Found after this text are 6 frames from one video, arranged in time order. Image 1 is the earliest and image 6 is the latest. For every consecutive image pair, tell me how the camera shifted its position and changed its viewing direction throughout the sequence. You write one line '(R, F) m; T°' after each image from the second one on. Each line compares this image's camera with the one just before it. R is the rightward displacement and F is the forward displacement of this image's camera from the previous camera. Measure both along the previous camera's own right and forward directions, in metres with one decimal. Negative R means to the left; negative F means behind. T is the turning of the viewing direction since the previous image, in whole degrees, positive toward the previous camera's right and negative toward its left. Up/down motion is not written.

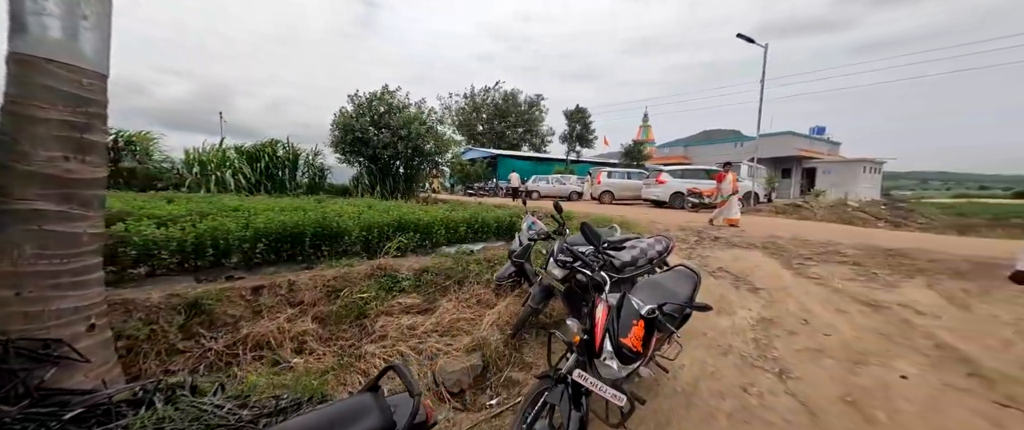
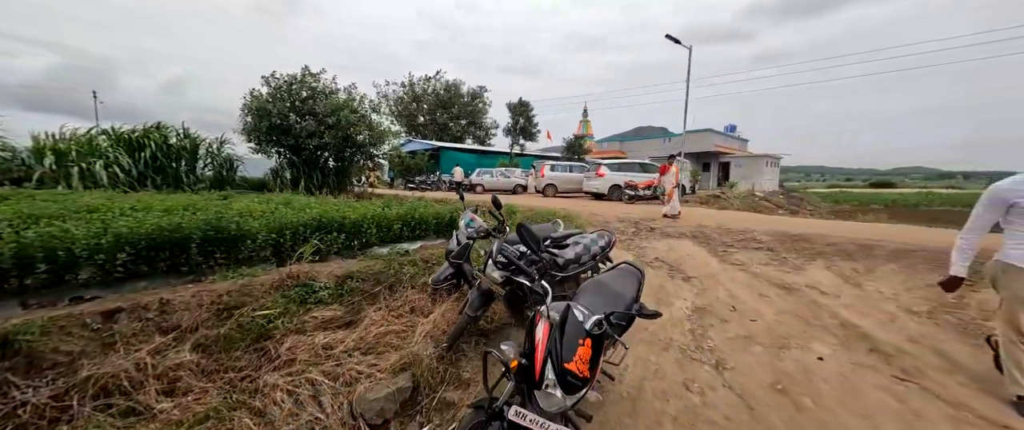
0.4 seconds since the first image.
(+0.1, +0.3) m; +9°
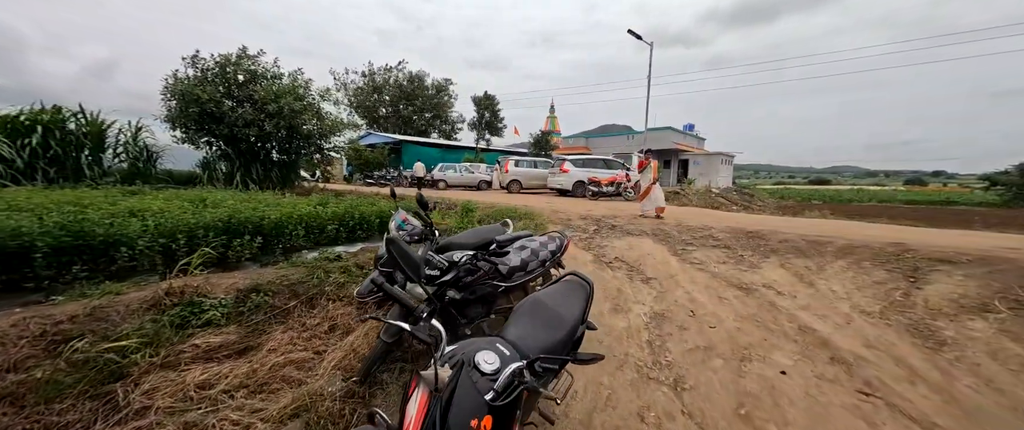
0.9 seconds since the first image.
(+0.3, +0.4) m; +5°
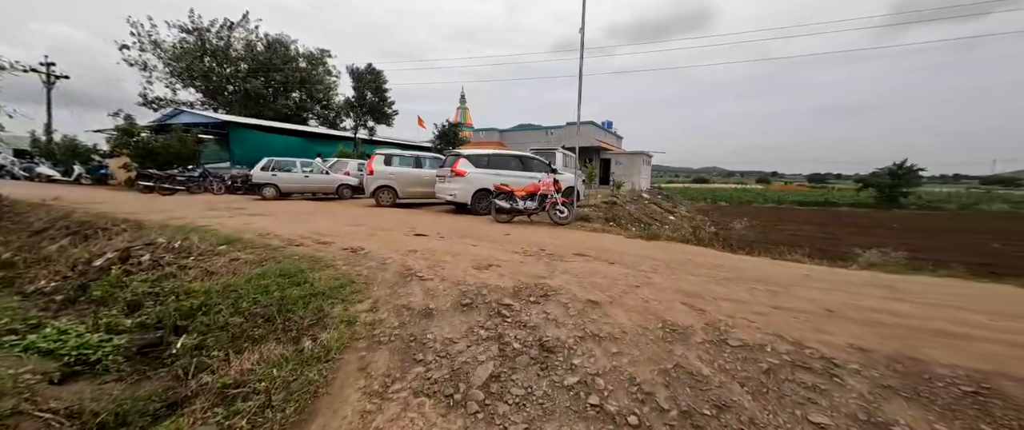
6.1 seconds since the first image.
(+1.3, +4.7) m; +14°
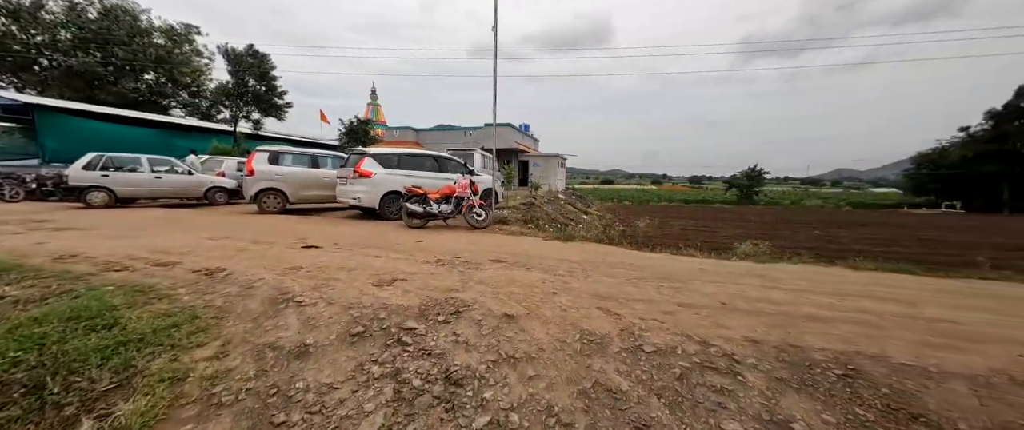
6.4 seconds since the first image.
(+0.2, +0.3) m; +13°
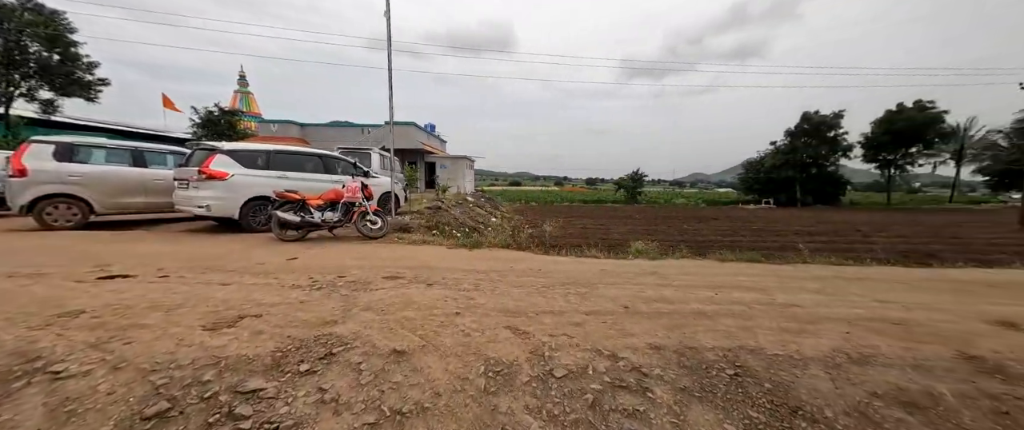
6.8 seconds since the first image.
(+0.1, +0.4) m; +15°
